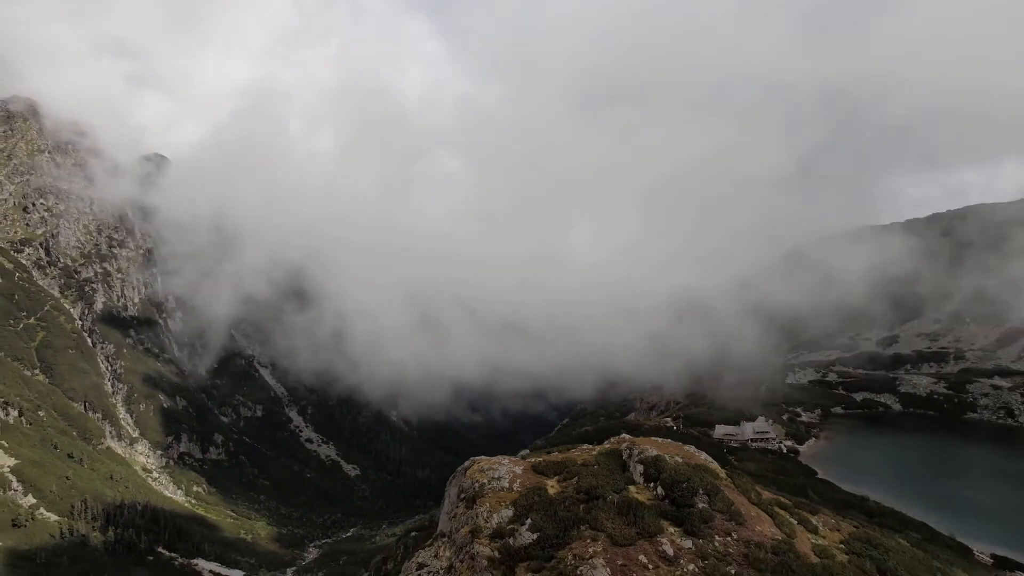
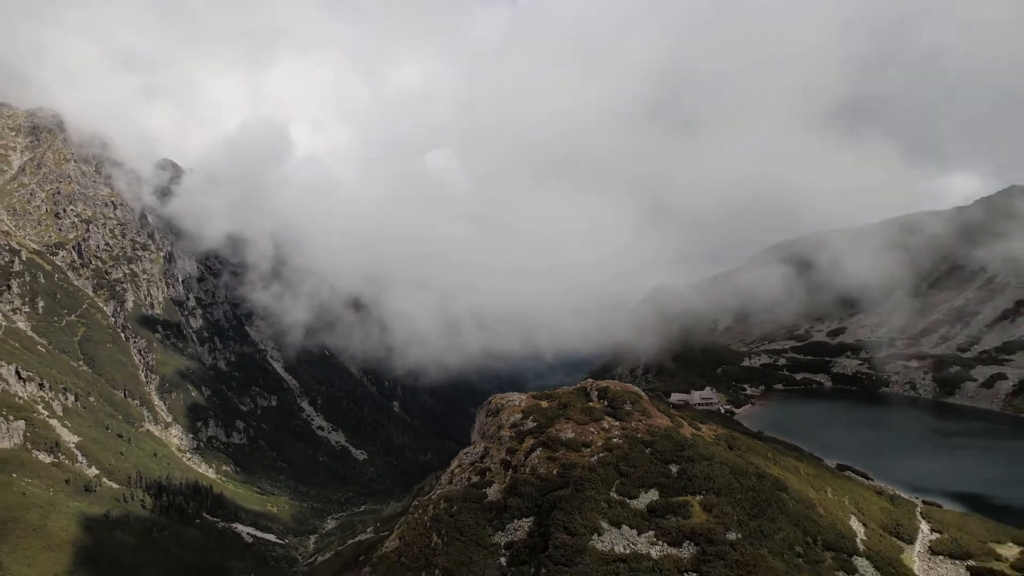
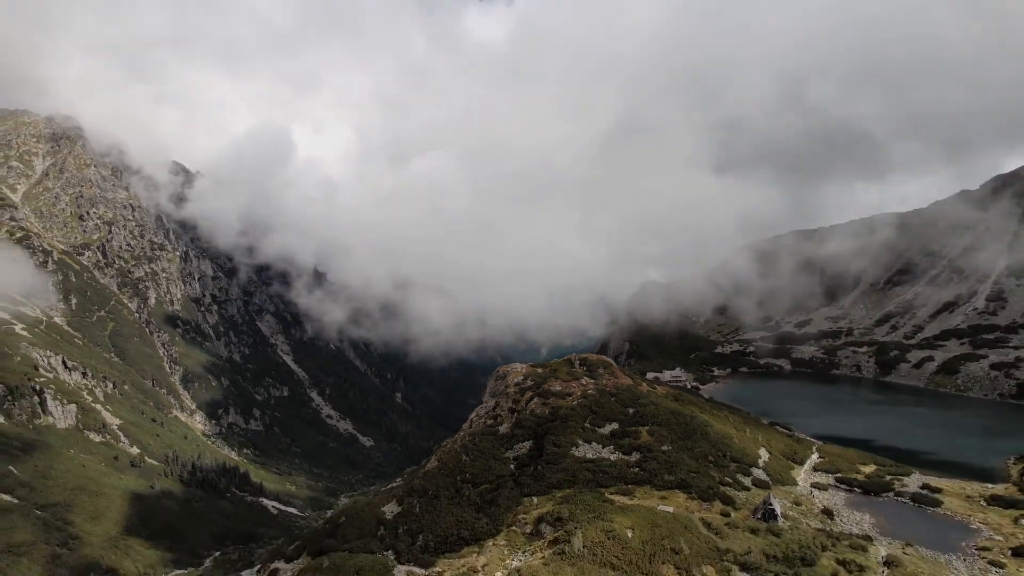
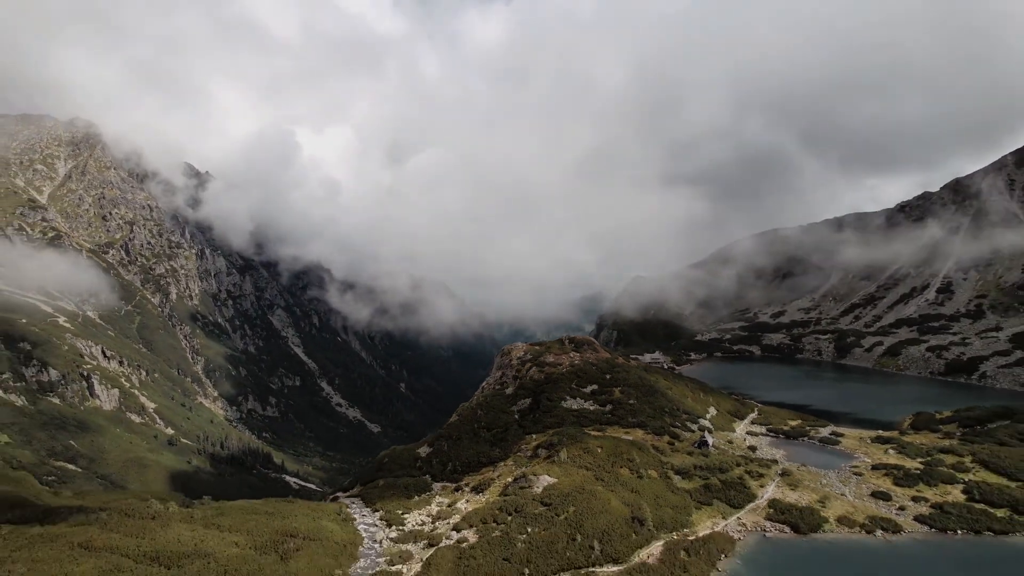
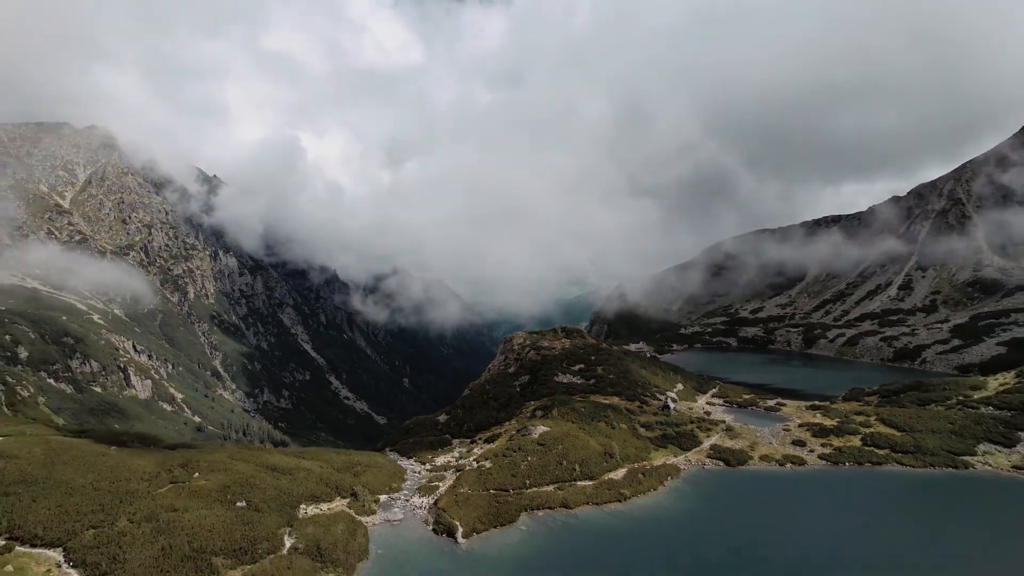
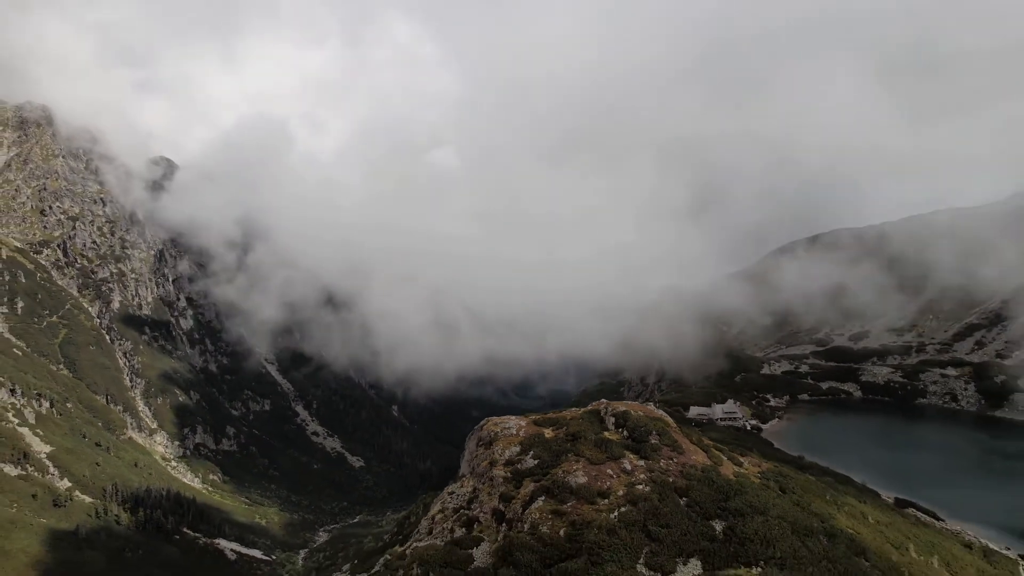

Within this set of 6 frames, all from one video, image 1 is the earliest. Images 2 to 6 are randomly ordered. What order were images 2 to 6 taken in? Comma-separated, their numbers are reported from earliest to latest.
6, 2, 3, 4, 5
